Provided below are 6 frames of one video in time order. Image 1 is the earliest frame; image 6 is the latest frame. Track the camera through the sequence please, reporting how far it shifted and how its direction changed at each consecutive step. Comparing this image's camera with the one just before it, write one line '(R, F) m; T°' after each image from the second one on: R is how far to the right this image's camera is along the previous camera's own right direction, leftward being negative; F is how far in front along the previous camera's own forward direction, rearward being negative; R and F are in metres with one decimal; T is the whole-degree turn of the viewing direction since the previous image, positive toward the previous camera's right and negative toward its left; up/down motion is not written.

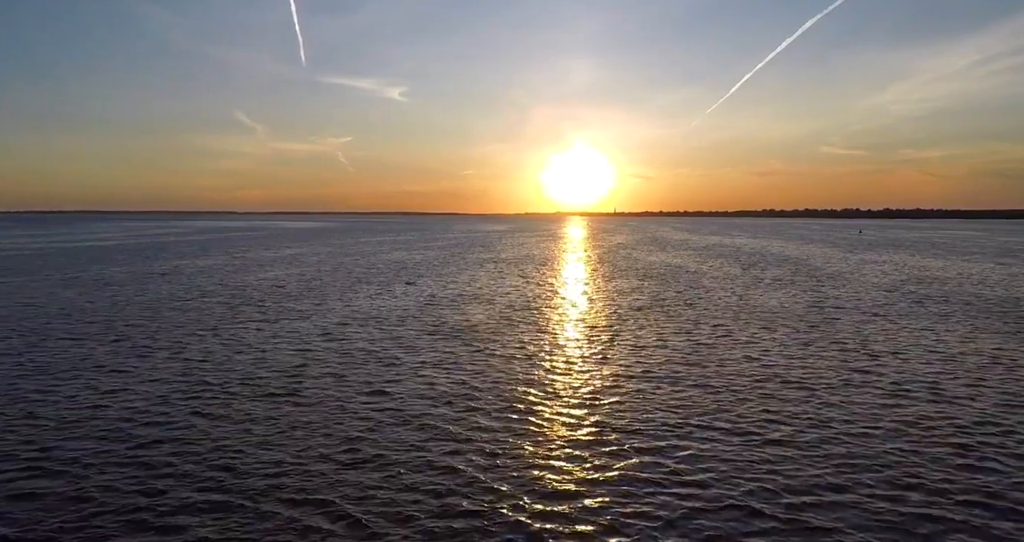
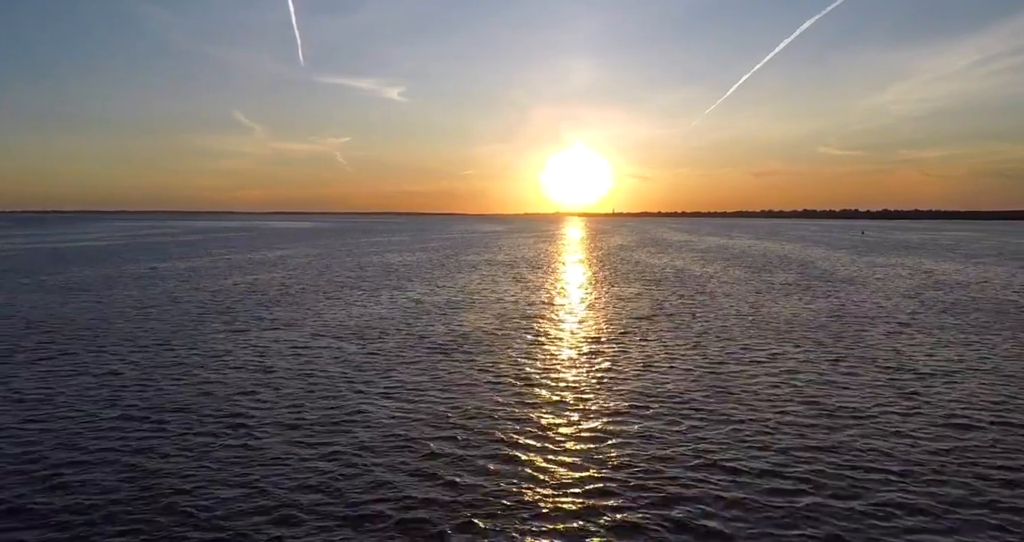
(+0.3, +2.7) m; 0°
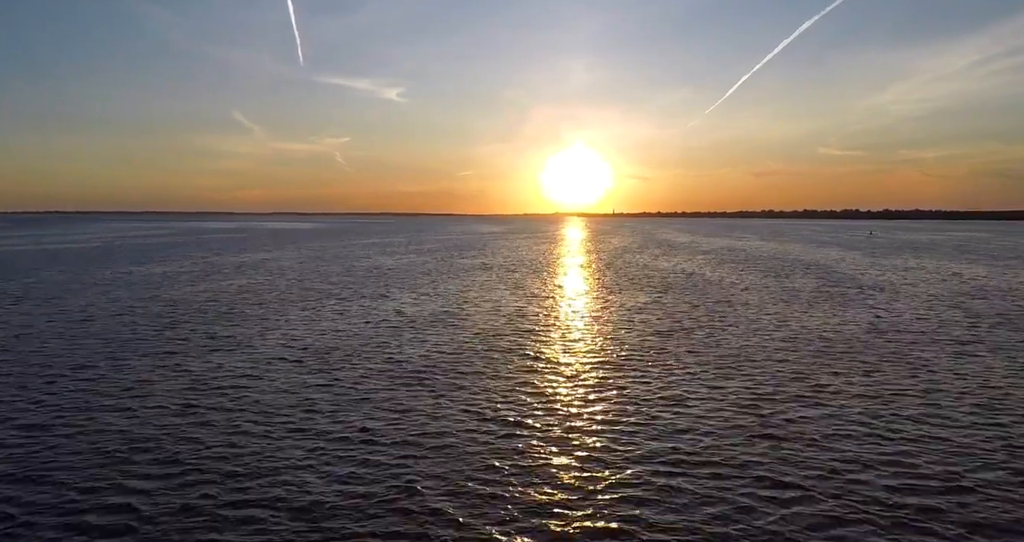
(+0.2, +4.3) m; 0°
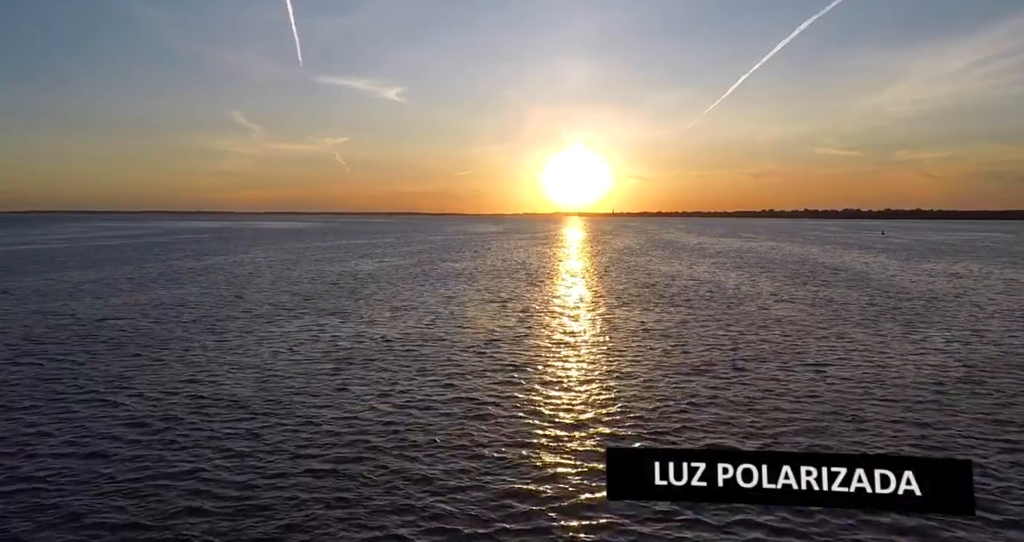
(+0.7, +7.1) m; 0°
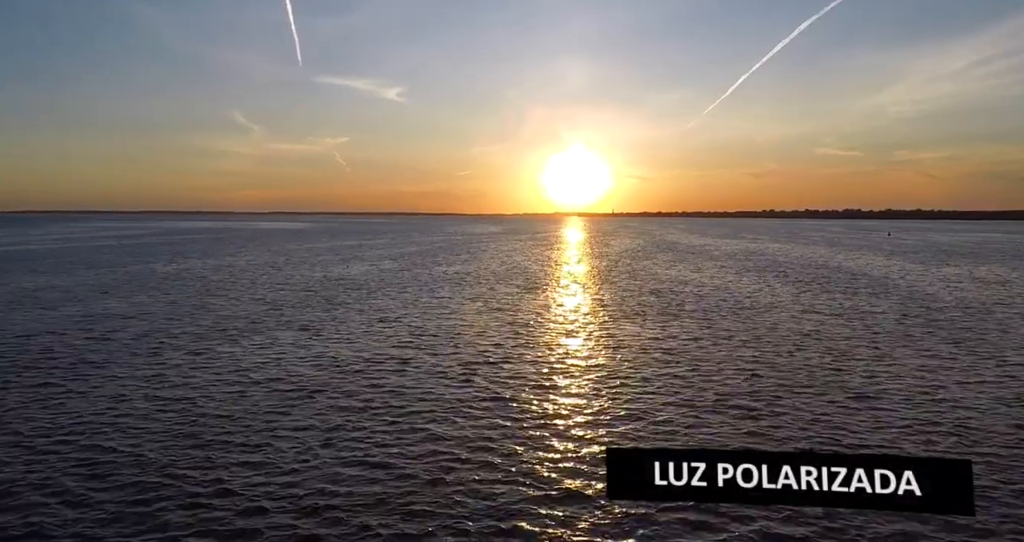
(+0.3, +3.4) m; 0°
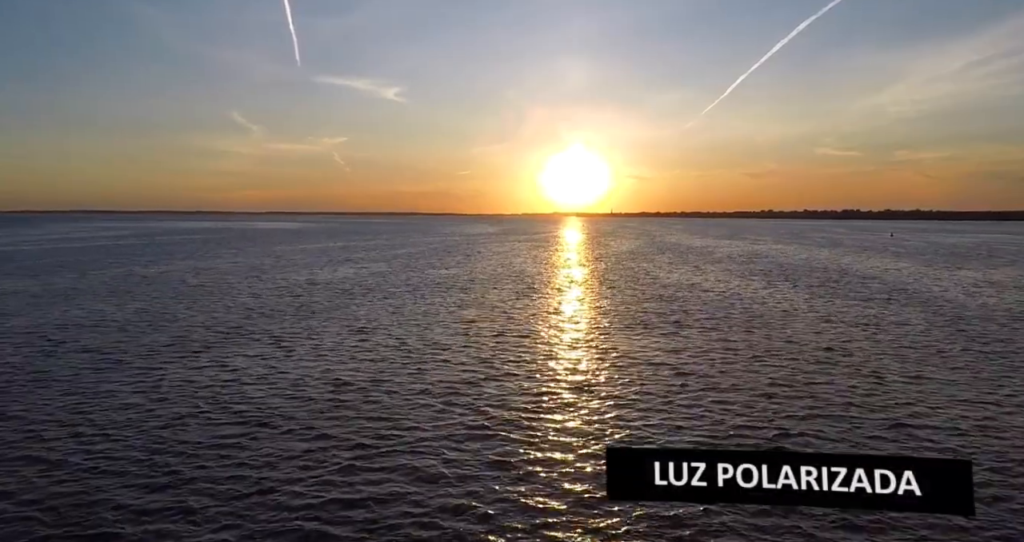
(+0.3, +2.2) m; 0°
